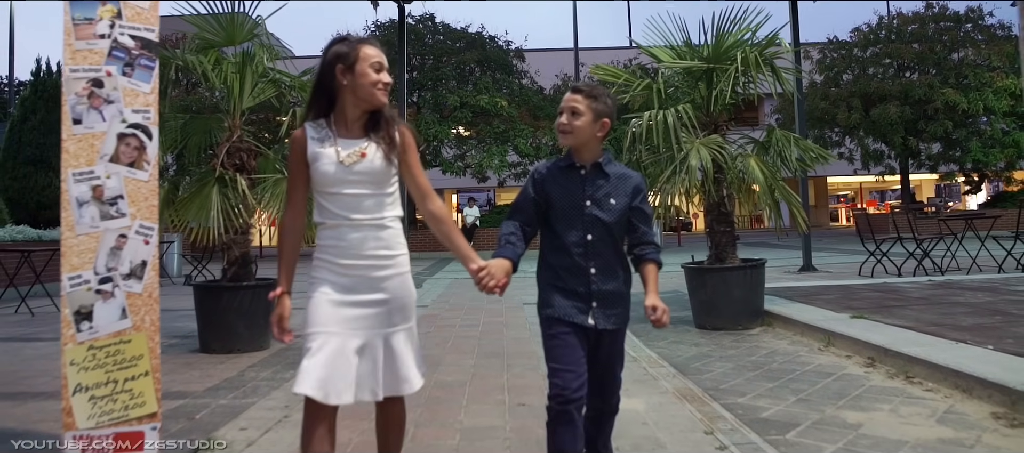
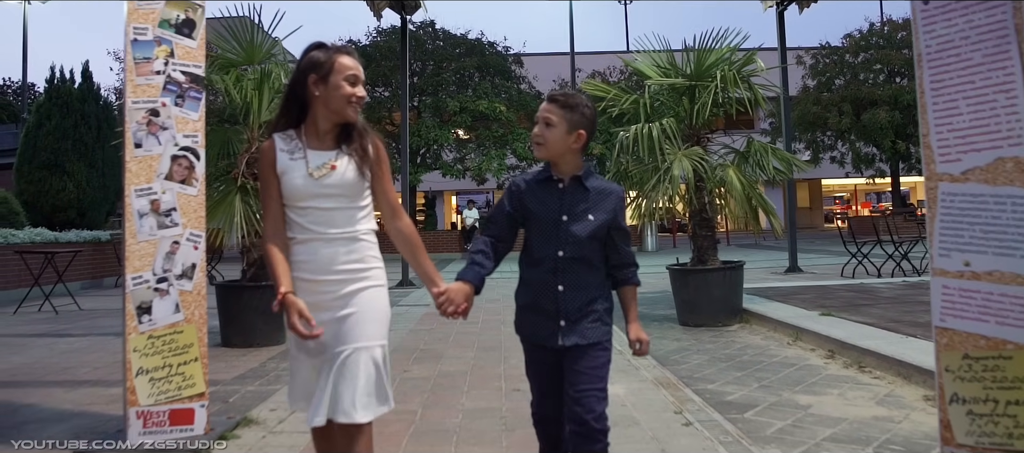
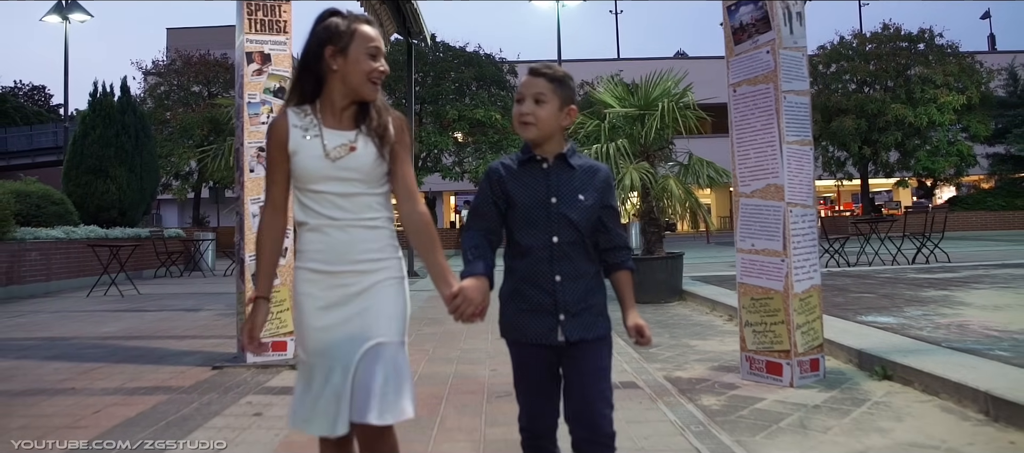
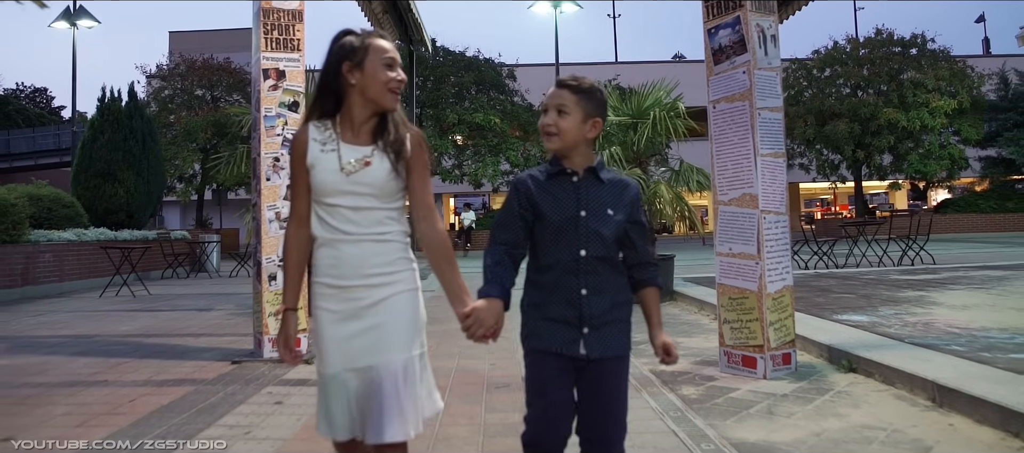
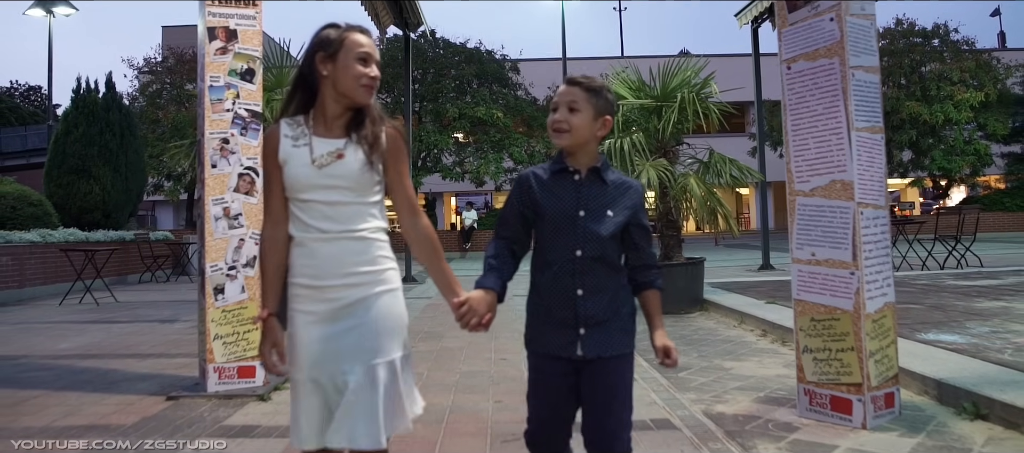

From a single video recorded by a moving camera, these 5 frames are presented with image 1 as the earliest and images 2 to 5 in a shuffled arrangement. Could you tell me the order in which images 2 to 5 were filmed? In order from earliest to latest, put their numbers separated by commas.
2, 5, 3, 4
